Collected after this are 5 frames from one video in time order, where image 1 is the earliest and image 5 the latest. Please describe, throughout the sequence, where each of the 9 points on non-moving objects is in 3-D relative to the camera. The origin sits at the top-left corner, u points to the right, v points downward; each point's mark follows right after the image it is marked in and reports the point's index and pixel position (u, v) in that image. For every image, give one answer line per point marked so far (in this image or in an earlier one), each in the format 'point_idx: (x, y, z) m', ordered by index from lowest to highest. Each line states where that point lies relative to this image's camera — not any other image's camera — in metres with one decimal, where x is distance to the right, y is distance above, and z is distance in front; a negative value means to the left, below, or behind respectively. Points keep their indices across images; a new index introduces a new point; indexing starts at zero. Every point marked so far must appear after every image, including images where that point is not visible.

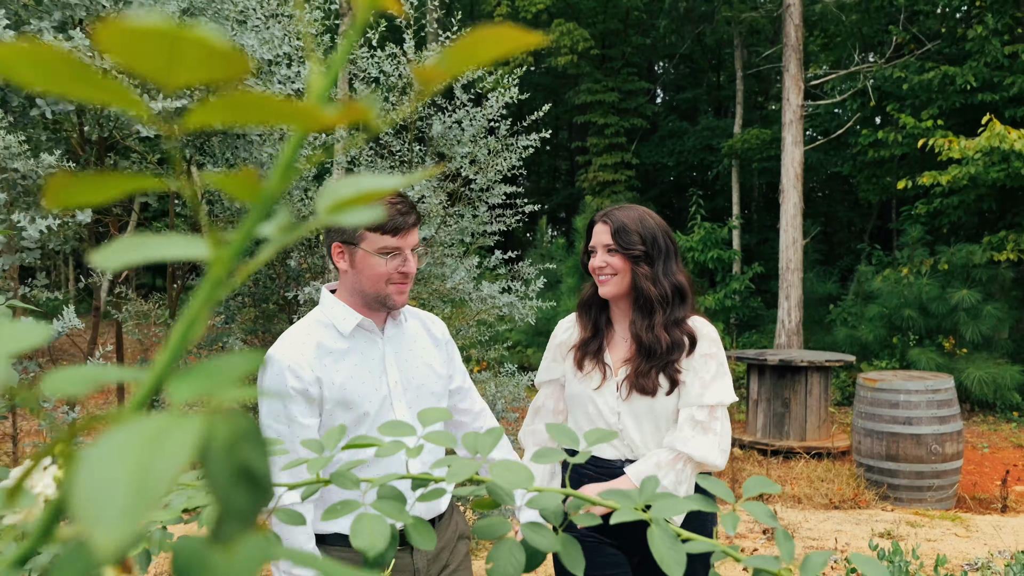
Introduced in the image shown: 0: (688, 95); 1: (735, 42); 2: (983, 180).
0: (+3.5, +3.9, +16.9) m
1: (+3.8, +4.2, +14.5) m
2: (+5.5, +1.3, +9.9) m
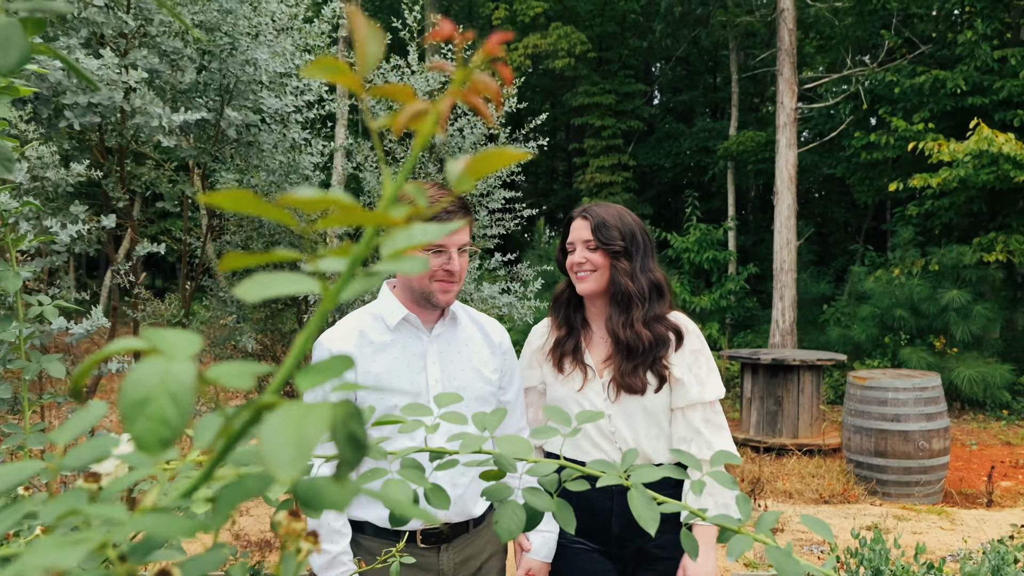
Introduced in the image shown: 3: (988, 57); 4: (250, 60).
0: (+3.5, +3.9, +17.1) m
1: (+3.8, +4.2, +14.7) m
2: (+5.5, +1.3, +10.0) m
3: (+5.7, +2.8, +10.2) m
4: (-1.0, +0.8, +3.1) m
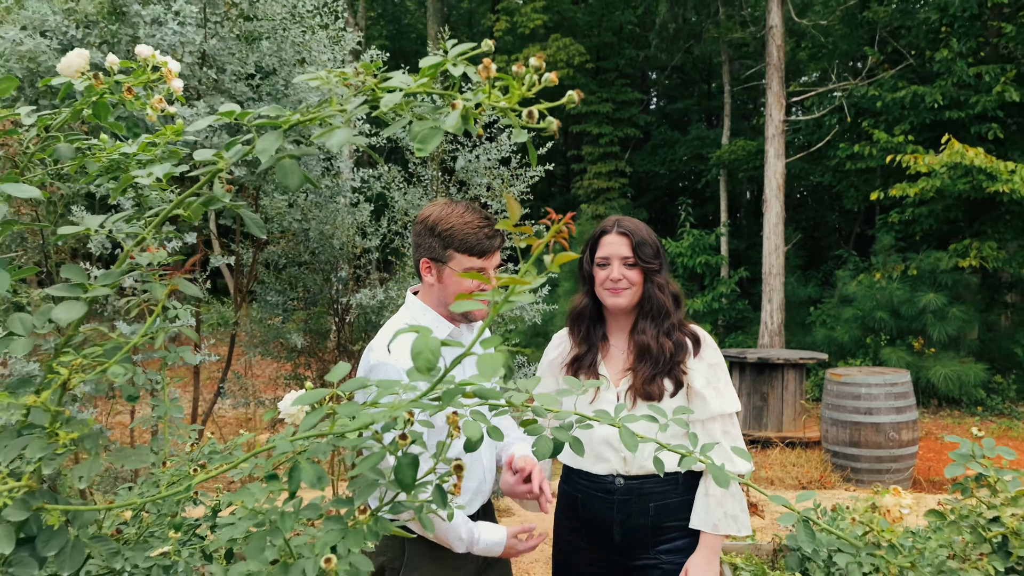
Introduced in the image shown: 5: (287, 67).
0: (+3.5, +3.8, +17.7) m
1: (+3.8, +4.1, +15.3) m
2: (+5.5, +1.2, +10.6) m
3: (+5.8, +2.7, +10.8) m
4: (-0.9, +0.8, +3.7) m
5: (-1.0, +1.0, +3.7) m
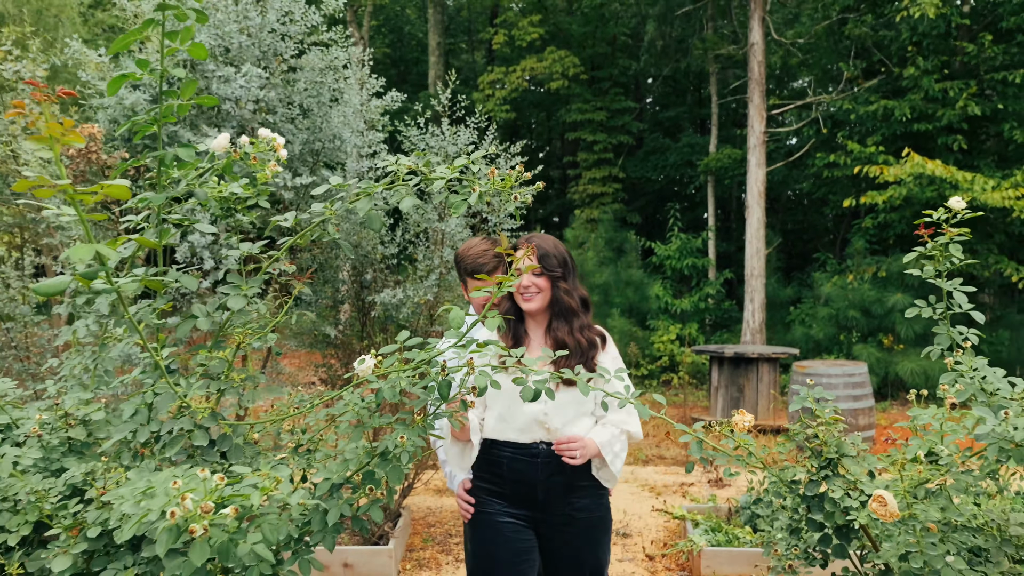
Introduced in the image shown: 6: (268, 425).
0: (+3.5, +3.8, +18.5) m
1: (+3.8, +4.1, +16.1) m
2: (+5.5, +1.2, +11.5) m
3: (+5.7, +2.7, +11.6) m
4: (-0.9, +0.8, +4.5) m
5: (-1.0, +1.0, +4.5) m
6: (-0.7, -0.4, +2.3) m
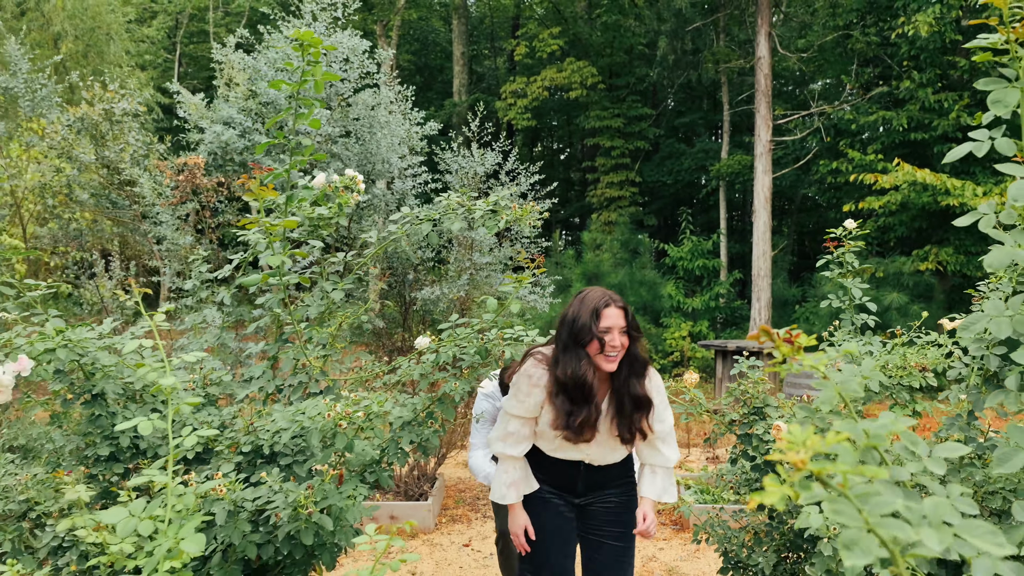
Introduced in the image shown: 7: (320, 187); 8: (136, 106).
0: (+3.9, +3.8, +19.3) m
1: (+4.2, +4.1, +16.9) m
2: (+5.8, +1.2, +12.2) m
3: (+6.1, +2.7, +12.4) m
4: (-0.8, +0.8, +5.4) m
5: (-0.9, +1.0, +5.4) m
6: (-0.6, -0.4, +3.2) m
7: (-0.8, +0.4, +3.8) m
8: (-2.9, +1.4, +6.4) m
